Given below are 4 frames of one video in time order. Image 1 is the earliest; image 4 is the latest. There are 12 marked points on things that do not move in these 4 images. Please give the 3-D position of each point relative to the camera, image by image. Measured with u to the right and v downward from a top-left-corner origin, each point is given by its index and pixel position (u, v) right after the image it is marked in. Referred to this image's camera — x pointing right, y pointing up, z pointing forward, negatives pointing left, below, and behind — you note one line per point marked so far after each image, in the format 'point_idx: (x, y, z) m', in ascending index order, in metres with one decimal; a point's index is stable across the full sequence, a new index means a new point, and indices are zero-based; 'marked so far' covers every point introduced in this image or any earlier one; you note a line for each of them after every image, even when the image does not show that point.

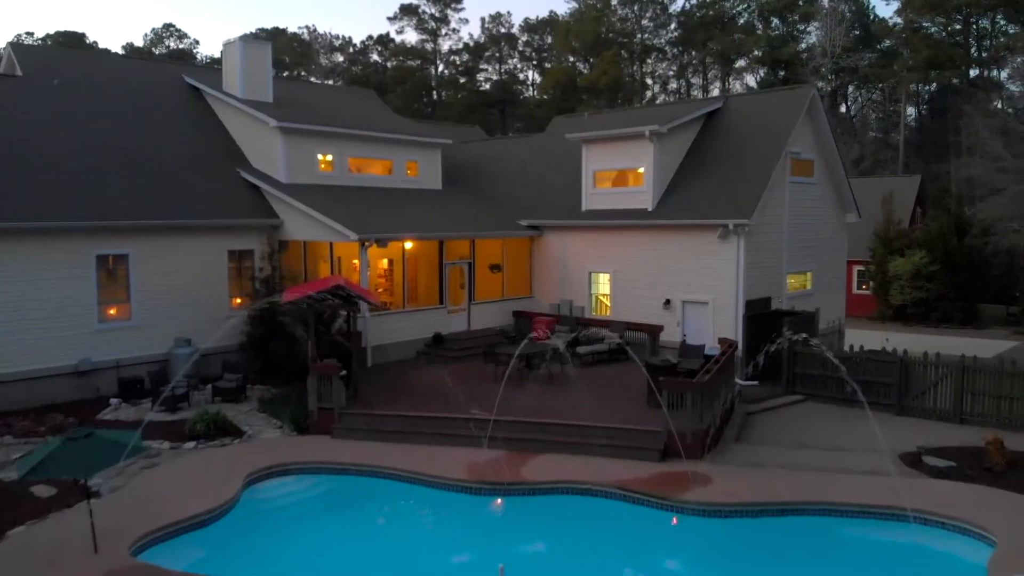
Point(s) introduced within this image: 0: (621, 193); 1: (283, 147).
0: (+2.0, +1.8, +18.7) m
1: (-4.3, +2.7, +18.7) m
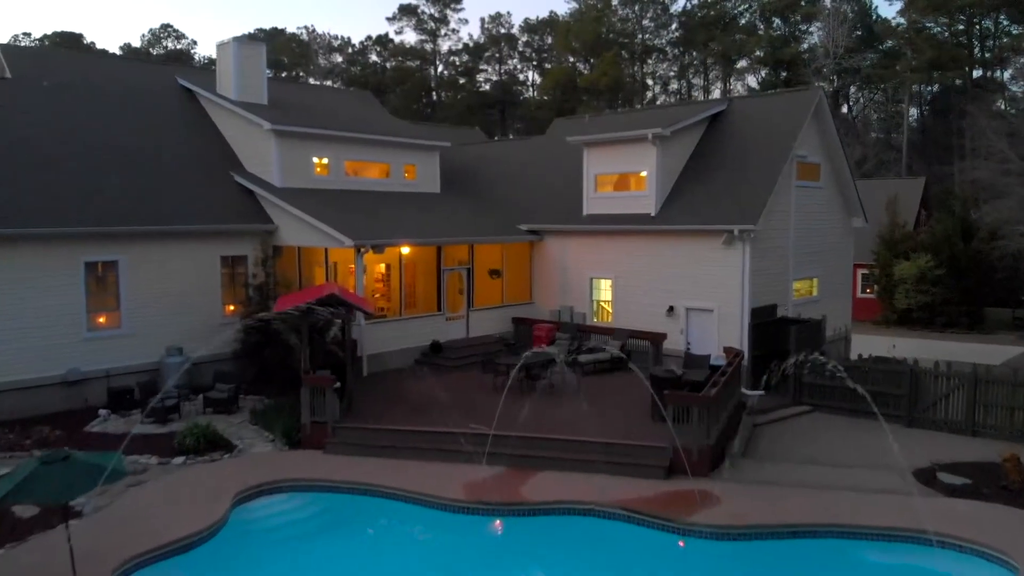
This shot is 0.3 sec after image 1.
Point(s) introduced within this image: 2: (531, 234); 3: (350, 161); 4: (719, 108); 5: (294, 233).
0: (+2.0, +1.7, +18.3) m
1: (-4.4, +2.5, +18.3) m
2: (+0.4, +1.1, +19.8) m
3: (-3.2, +2.5, +19.9) m
4: (+3.9, +3.4, +18.8) m
5: (-3.8, +1.0, +17.4) m
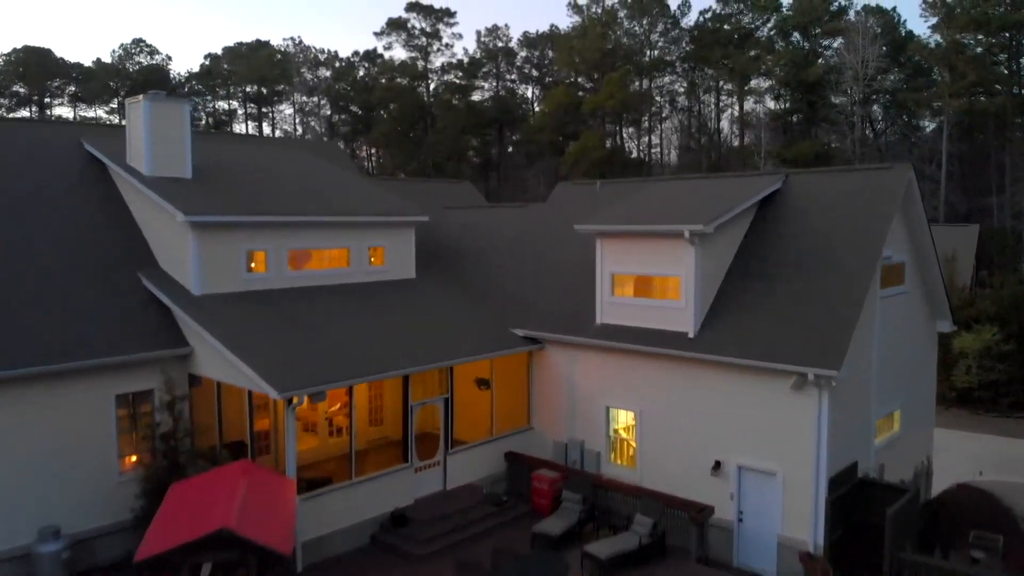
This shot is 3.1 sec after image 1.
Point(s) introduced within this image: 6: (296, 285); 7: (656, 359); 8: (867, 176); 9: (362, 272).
0: (+1.9, -0.3, +14.0) m
1: (-4.5, +0.6, +14.0) m
2: (+0.3, -0.9, +15.6) m
3: (-3.4, +0.6, +15.6) m
4: (+3.8, +1.5, +14.5) m
5: (-3.9, -1.0, +13.1) m
6: (-3.4, +0.1, +15.5) m
7: (+2.0, -1.0, +13.6) m
8: (+5.0, +1.5, +13.9) m
9: (-2.5, +0.3, +16.7) m
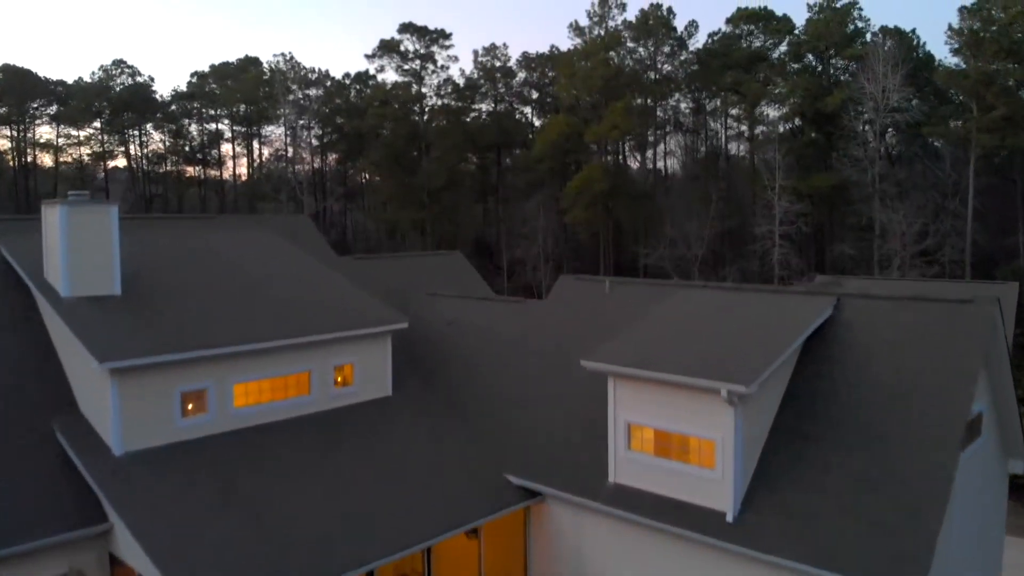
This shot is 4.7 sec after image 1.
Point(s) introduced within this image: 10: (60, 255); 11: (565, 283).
0: (+1.8, -2.1, +11.5) m
1: (-4.6, -1.2, +11.4) m
2: (+0.2, -2.7, +13.0) m
3: (-3.4, -1.2, +13.1) m
4: (+3.7, -0.4, +11.9) m
5: (-4.0, -2.8, +10.6) m
6: (-3.5, -1.8, +12.9) m
7: (+1.9, -2.8, +11.0) m
8: (+4.9, -0.3, +11.3) m
9: (-2.6, -1.6, +14.1) m
10: (-5.7, +0.4, +12.6) m
11: (+0.9, +0.2, +17.3) m
